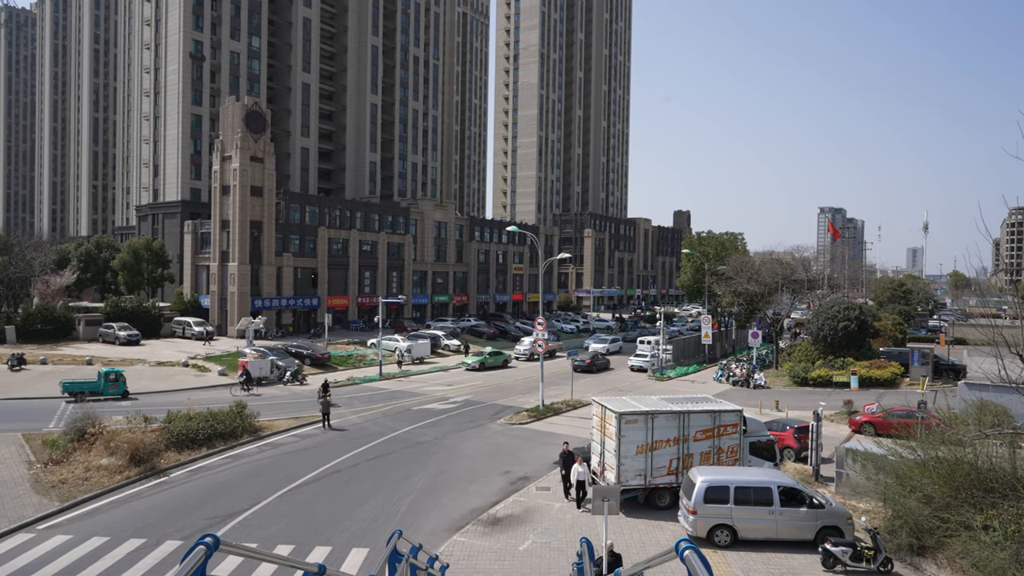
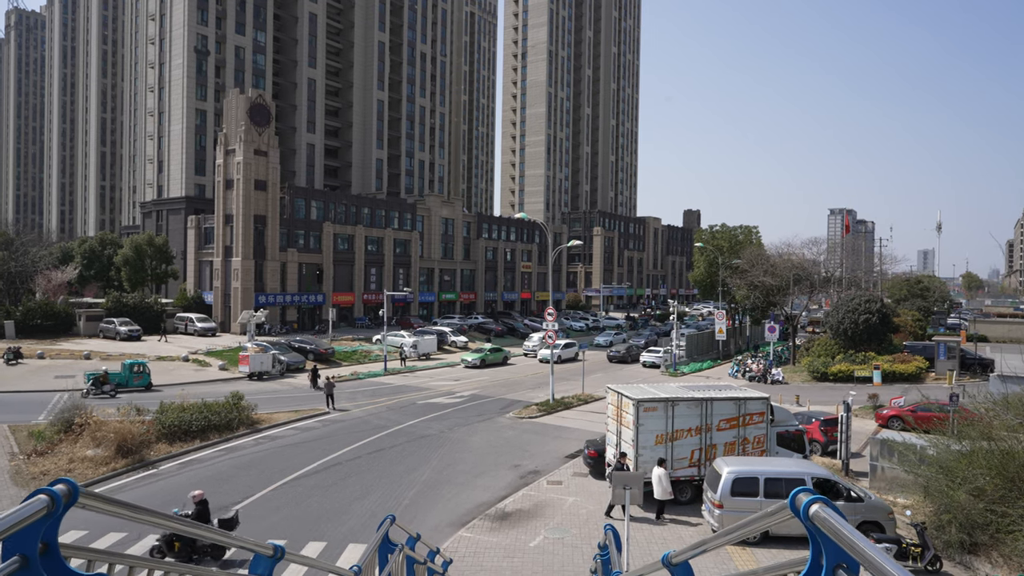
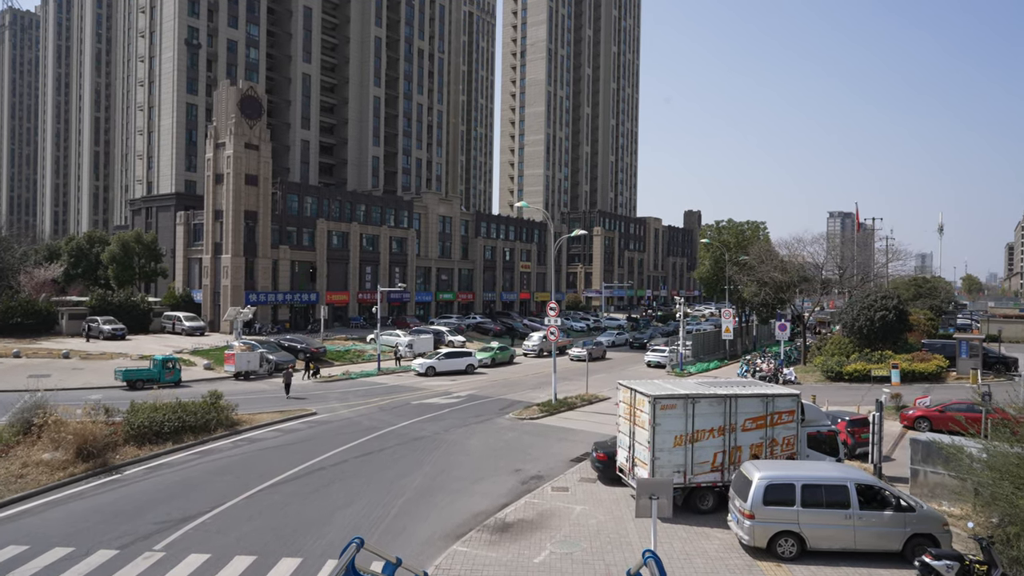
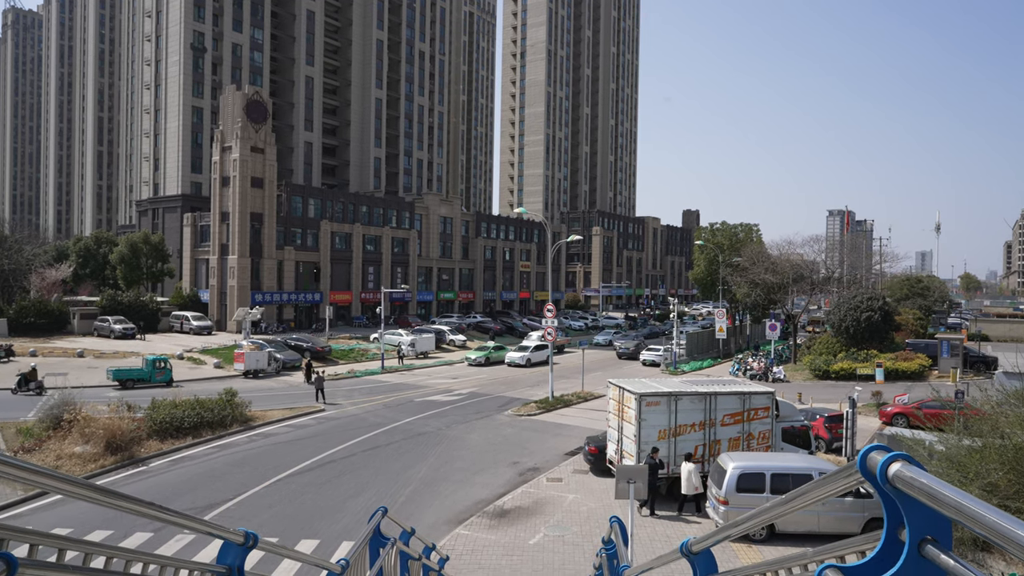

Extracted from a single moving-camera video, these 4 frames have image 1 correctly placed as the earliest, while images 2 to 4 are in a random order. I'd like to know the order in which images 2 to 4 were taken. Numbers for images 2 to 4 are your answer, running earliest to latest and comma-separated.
2, 4, 3
